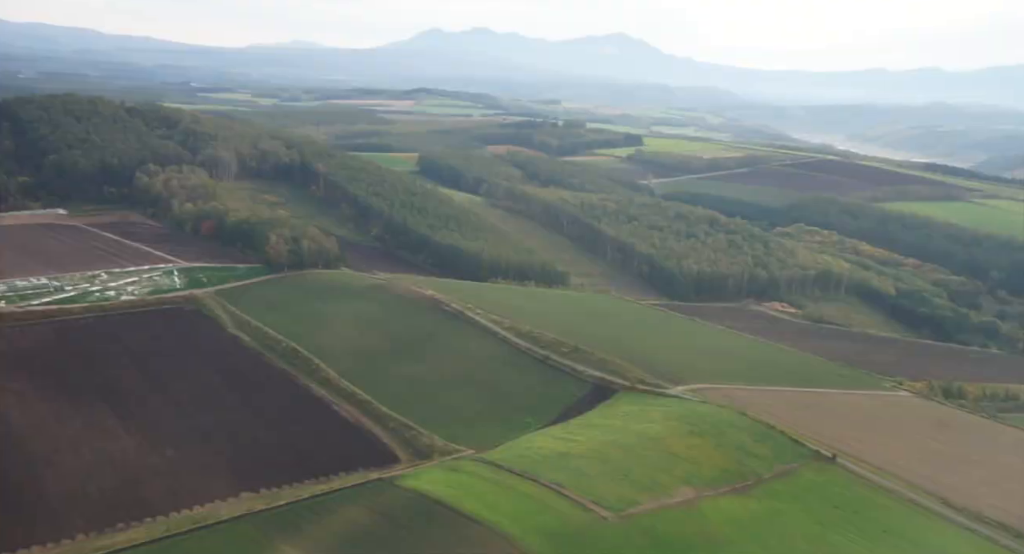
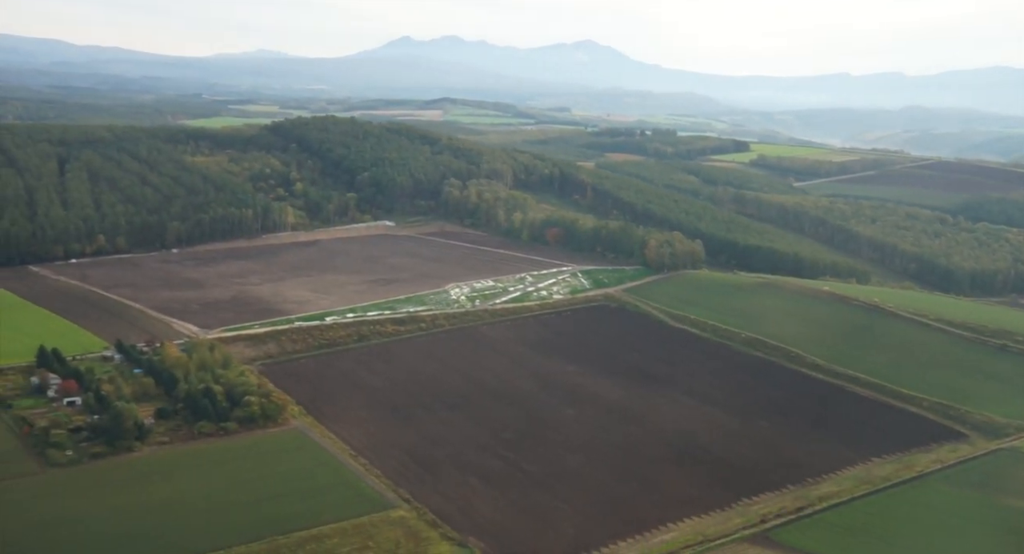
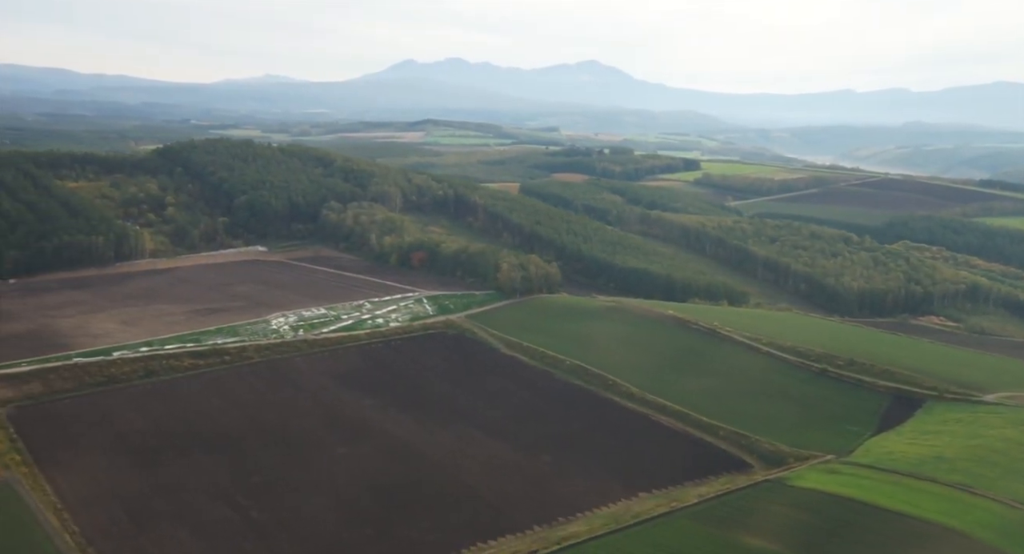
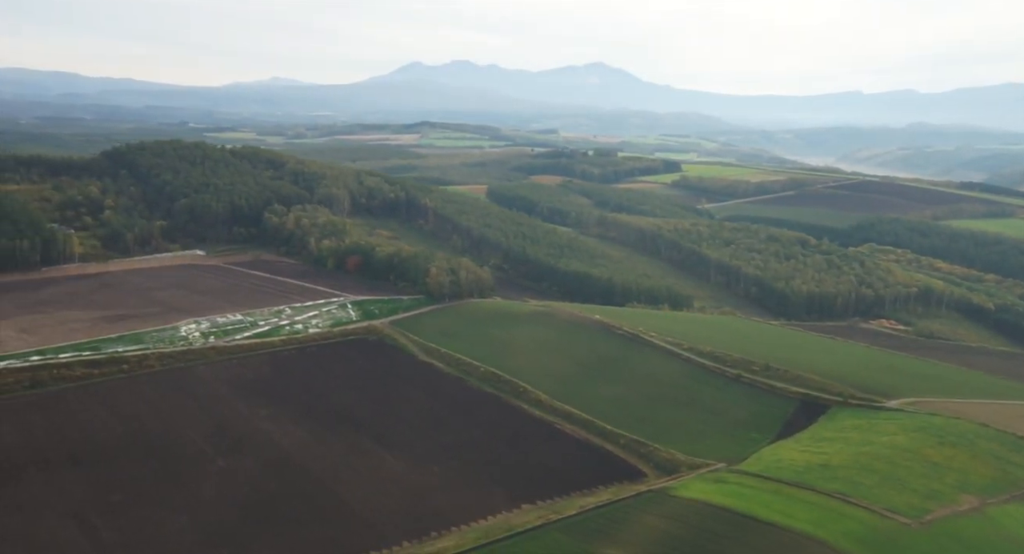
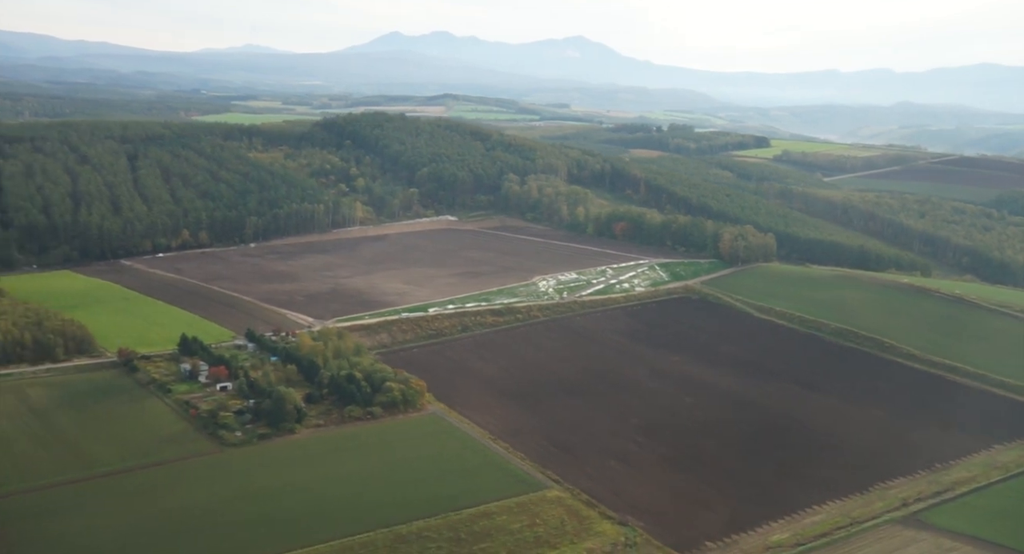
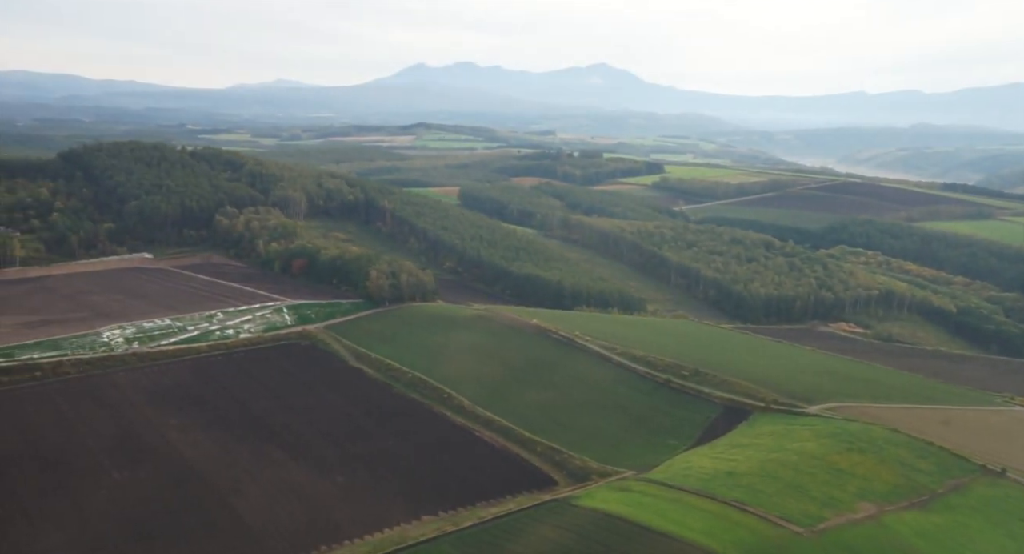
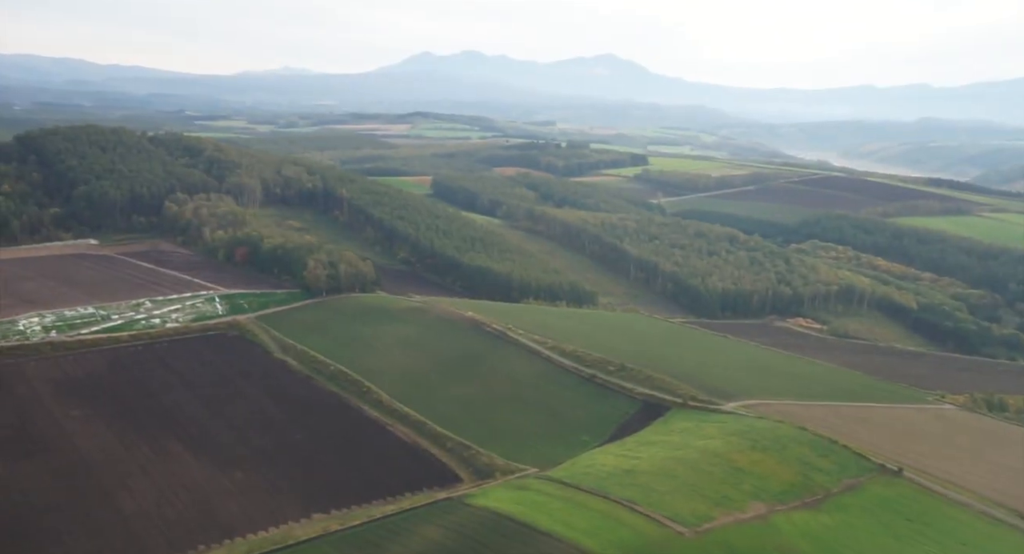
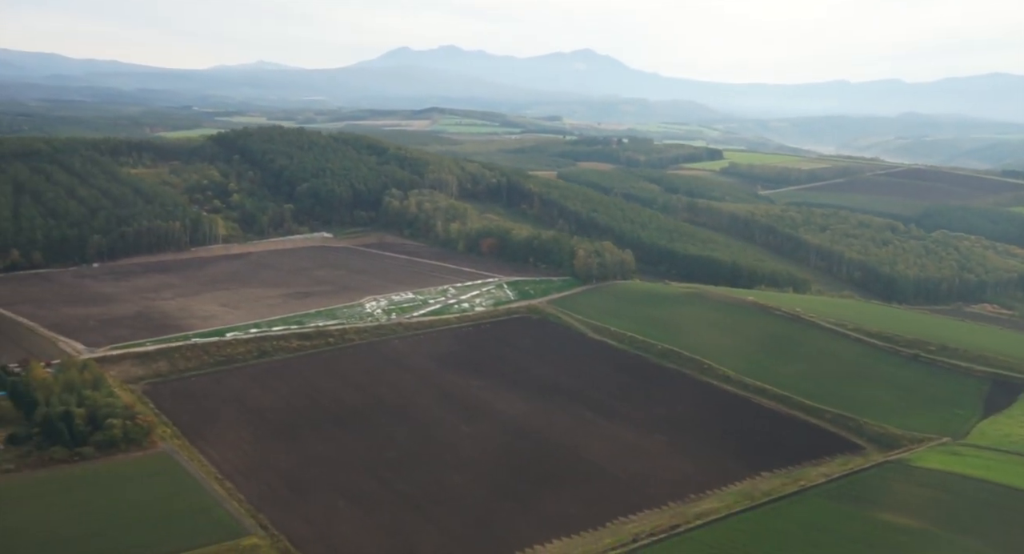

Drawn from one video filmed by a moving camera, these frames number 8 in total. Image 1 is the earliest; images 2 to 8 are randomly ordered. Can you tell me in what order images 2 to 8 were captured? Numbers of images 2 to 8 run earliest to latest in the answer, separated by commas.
7, 6, 4, 3, 8, 2, 5
